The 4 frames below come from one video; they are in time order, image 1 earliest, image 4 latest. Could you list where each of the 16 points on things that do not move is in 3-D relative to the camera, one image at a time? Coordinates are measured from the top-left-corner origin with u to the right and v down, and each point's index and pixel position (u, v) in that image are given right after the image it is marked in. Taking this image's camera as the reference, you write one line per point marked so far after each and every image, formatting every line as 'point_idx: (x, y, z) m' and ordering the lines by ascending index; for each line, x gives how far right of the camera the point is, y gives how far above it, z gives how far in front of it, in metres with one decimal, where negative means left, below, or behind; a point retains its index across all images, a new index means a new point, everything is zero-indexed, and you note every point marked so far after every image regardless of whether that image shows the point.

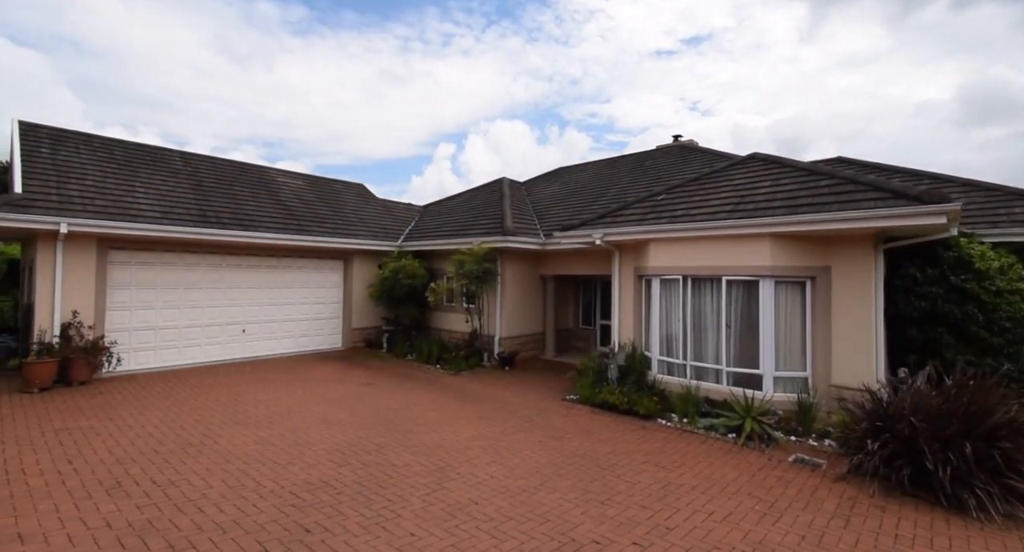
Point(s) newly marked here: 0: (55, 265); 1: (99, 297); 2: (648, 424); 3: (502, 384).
0: (-9.0, +0.2, +10.1) m
1: (-8.6, -0.5, +10.6) m
2: (+2.1, -2.4, +8.1) m
3: (-0.3, -2.2, +10.2) m
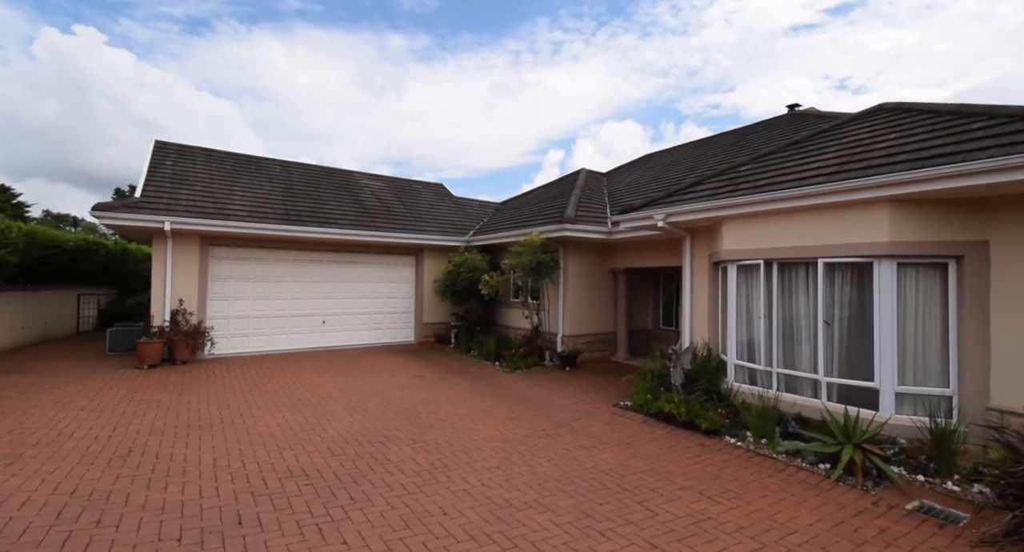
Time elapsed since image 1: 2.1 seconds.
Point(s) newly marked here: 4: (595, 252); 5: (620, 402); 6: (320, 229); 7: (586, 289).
0: (-7.7, +0.4, +11.3) m
1: (-7.2, -0.3, +11.7) m
2: (+2.5, -2.1, +6.4) m
3: (+0.8, -2.0, +9.1) m
4: (+1.9, +0.6, +11.4) m
5: (+1.7, -2.0, +8.1) m
6: (-4.7, +1.1, +12.5) m
7: (+1.7, -0.3, +11.3) m
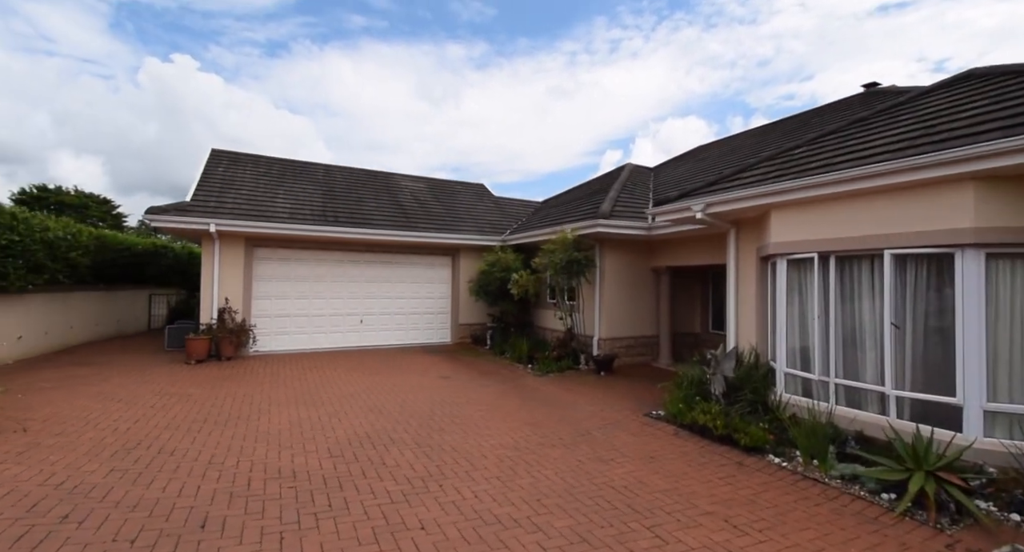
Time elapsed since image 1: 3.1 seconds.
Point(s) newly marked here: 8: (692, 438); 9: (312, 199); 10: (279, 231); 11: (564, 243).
0: (-6.9, +0.4, +11.7) m
1: (-6.3, -0.3, +12.0) m
2: (+2.6, -2.1, +5.6) m
3: (+1.2, -1.9, +8.5) m
4: (+2.6, +0.6, +10.6) m
5: (+2.0, -2.0, +7.3) m
6: (-3.8, +1.1, +12.5) m
7: (+2.4, -0.3, +10.5) m
8: (+2.3, -2.0, +6.4) m
9: (-5.3, +2.0, +13.4) m
10: (-5.5, +1.1, +11.8) m
11: (+1.0, +0.6, +9.8) m
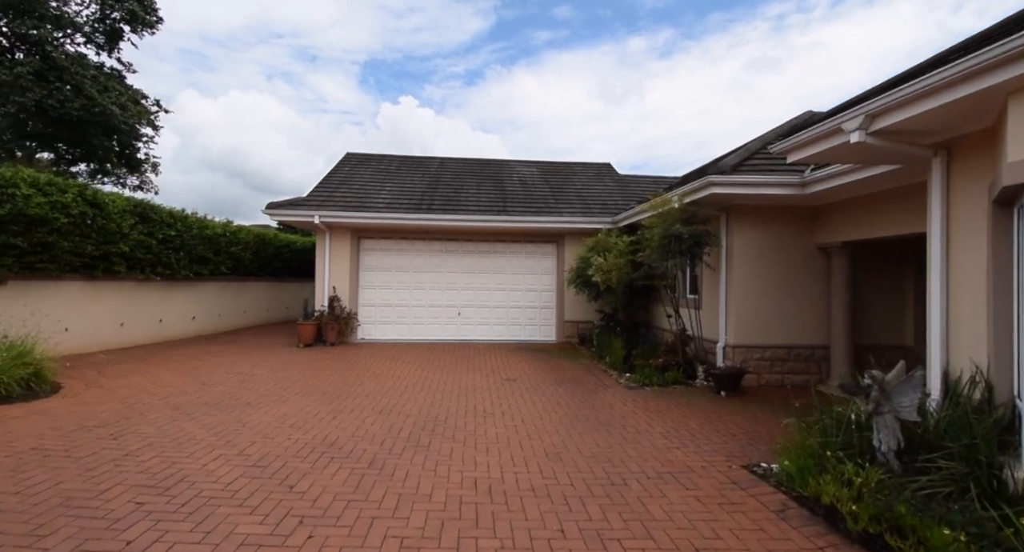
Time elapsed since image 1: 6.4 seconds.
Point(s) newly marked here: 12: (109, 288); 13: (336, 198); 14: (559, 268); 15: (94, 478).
0: (-4.4, +0.7, +11.9) m
1: (-3.8, 0.0, +12.0) m
2: (+2.1, -1.7, +2.7) m
3: (+1.9, -1.6, +5.9) m
4: (+4.0, +0.9, +7.4) m
5: (+2.2, -1.7, +4.5) m
6: (-1.3, +1.4, +11.5) m
7: (+3.8, 0.0, +7.3) m
8: (+2.1, -1.7, +3.5) m
9: (-2.3, +2.3, +12.9) m
10: (-3.0, +1.4, +11.5) m
11: (+2.2, +0.9, +7.2) m
12: (-8.0, -0.2, +9.9) m
13: (-4.0, +2.1, +12.3) m
14: (+1.3, +0.2, +12.2) m
15: (-3.2, -1.6, +4.0) m
